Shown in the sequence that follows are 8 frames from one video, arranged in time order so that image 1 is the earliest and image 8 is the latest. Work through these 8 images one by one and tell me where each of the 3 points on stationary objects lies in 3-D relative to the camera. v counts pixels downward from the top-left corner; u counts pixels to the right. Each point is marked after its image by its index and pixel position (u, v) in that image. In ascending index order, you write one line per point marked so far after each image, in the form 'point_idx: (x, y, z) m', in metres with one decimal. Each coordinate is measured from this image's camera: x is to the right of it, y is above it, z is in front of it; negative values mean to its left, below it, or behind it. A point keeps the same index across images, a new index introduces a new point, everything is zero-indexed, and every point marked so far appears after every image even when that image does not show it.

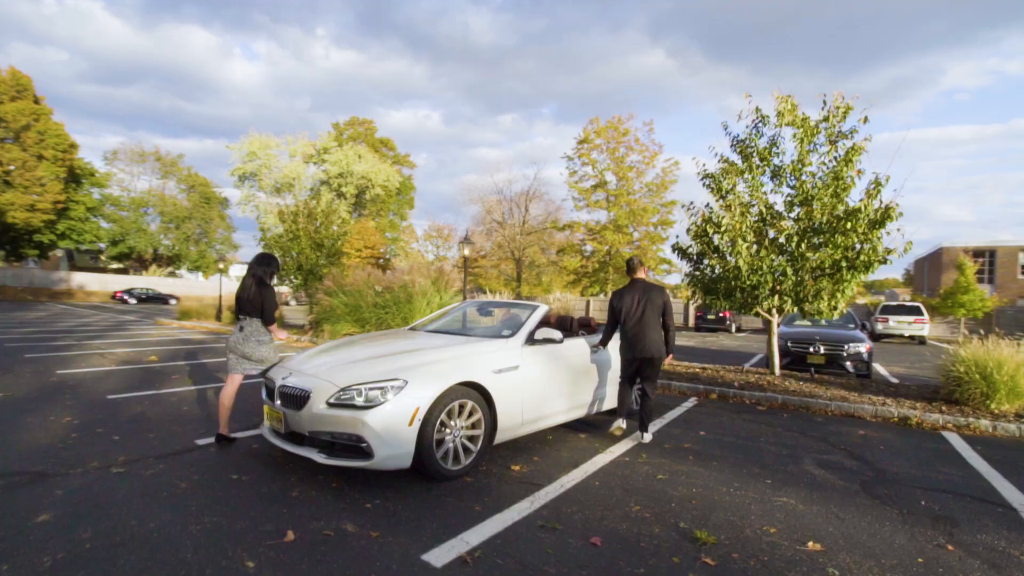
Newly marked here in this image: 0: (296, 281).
0: (-8.9, +0.3, +19.2) m
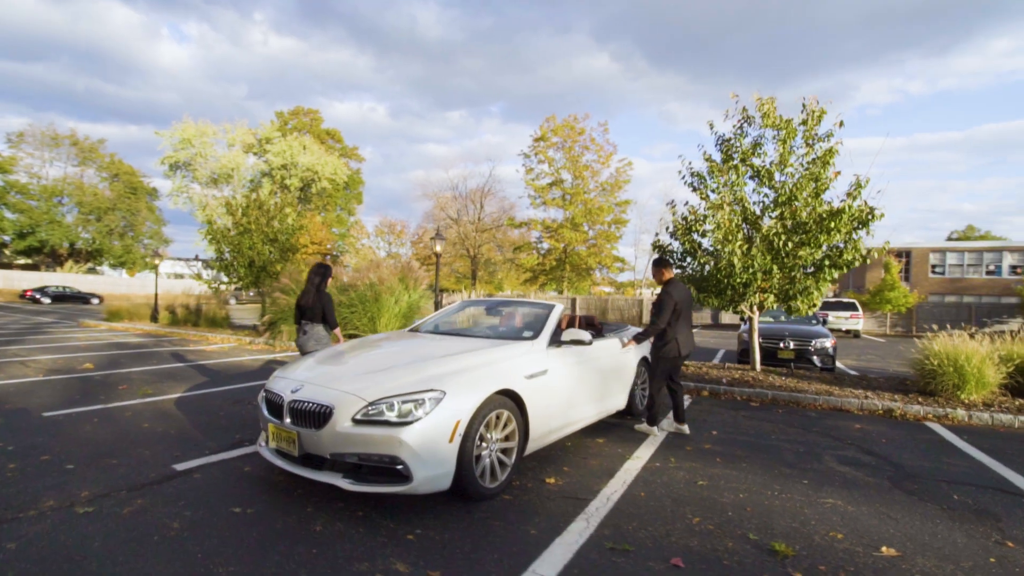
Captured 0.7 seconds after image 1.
0: (-10.1, +0.3, +17.7) m
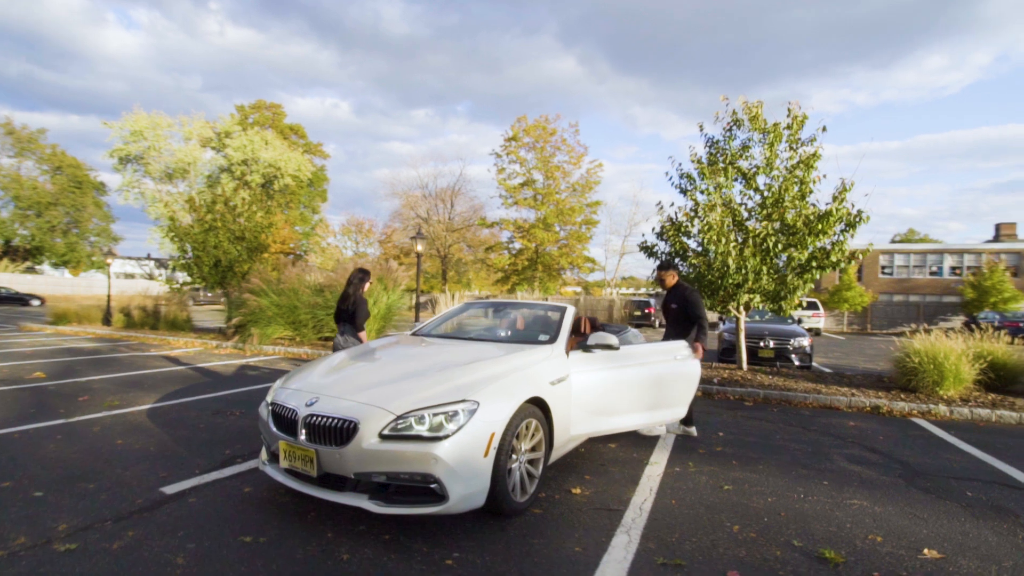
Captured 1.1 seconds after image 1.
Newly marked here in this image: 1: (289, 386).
0: (-10.9, +0.3, +16.7) m
1: (-1.8, -0.8, +3.7) m
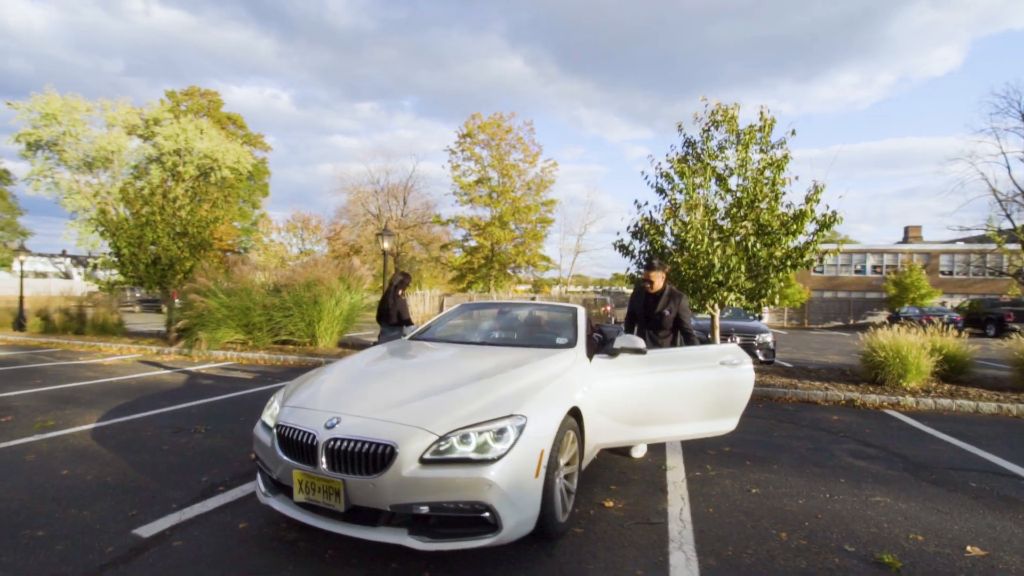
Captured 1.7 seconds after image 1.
0: (-11.9, +0.3, +15.2) m
1: (-1.5, -0.8, +3.2) m
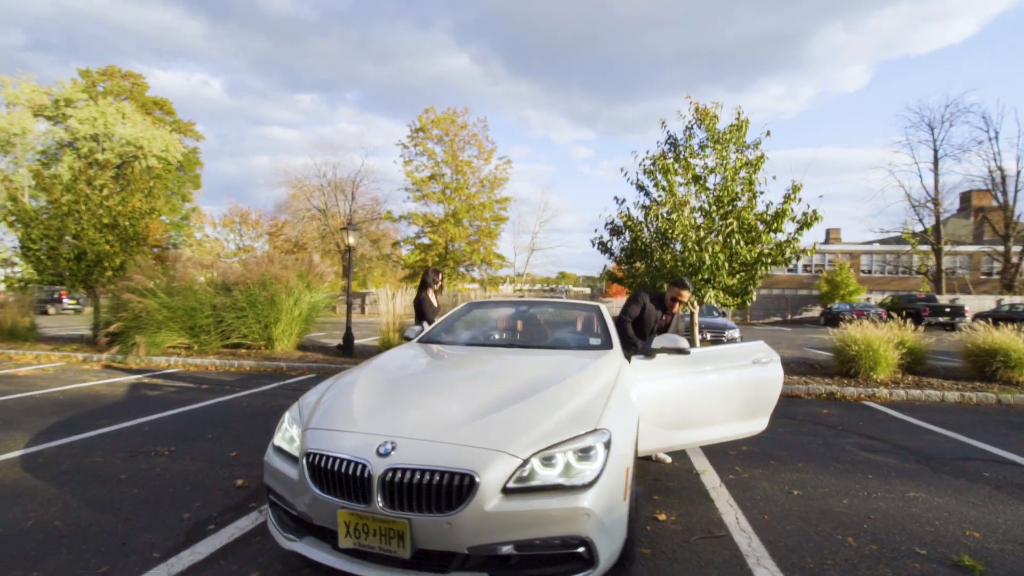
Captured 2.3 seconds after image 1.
0: (-12.8, +0.3, +13.4) m
1: (-1.0, -0.8, +2.6) m
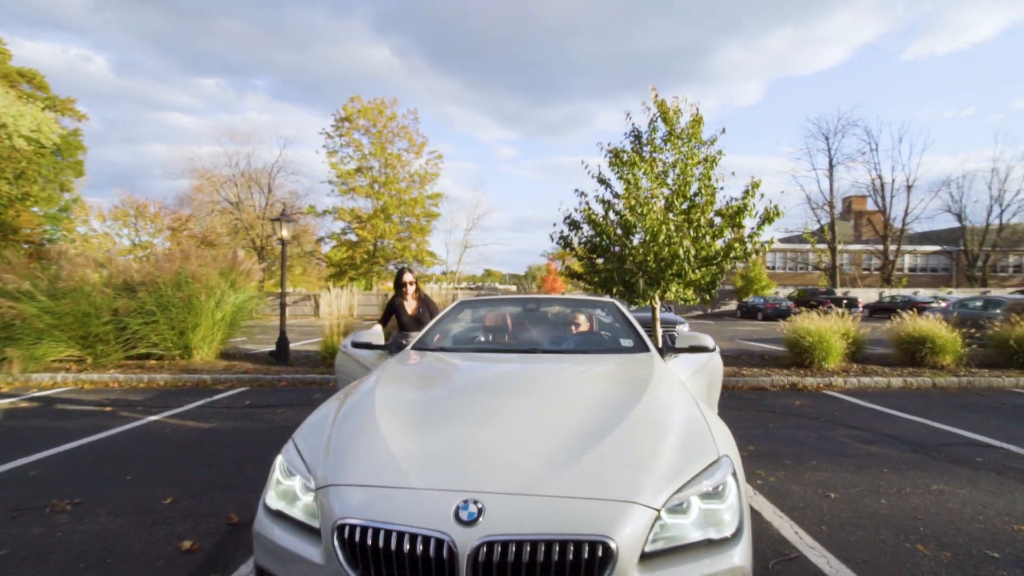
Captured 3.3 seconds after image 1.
0: (-13.9, +0.3, +10.6) m
1: (-0.6, -0.7, +1.8) m
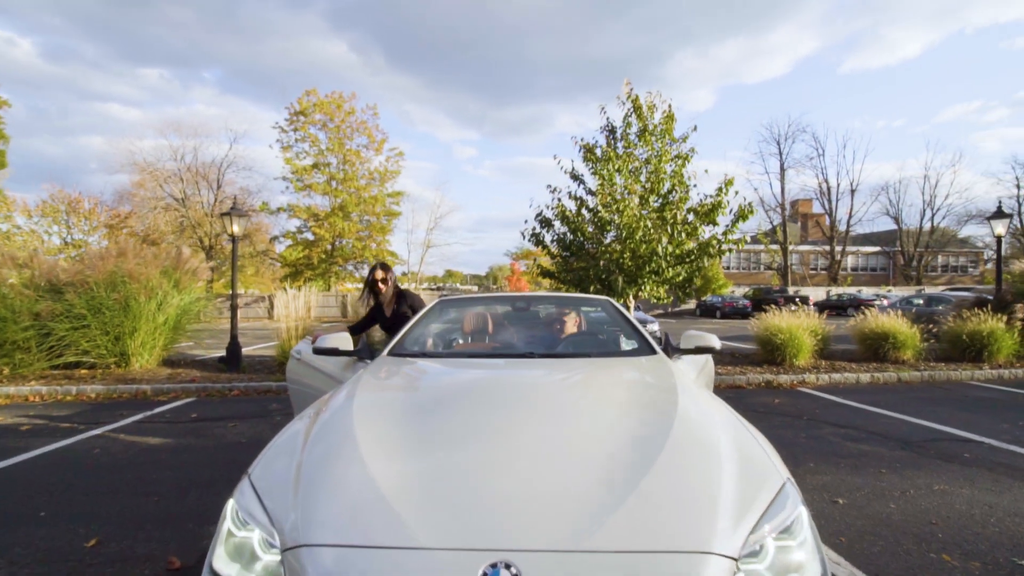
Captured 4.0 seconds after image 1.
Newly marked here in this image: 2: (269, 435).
0: (-14.5, +0.2, +9.1) m
1: (-0.5, -0.7, +1.4) m
2: (-2.9, -1.8, +5.6) m
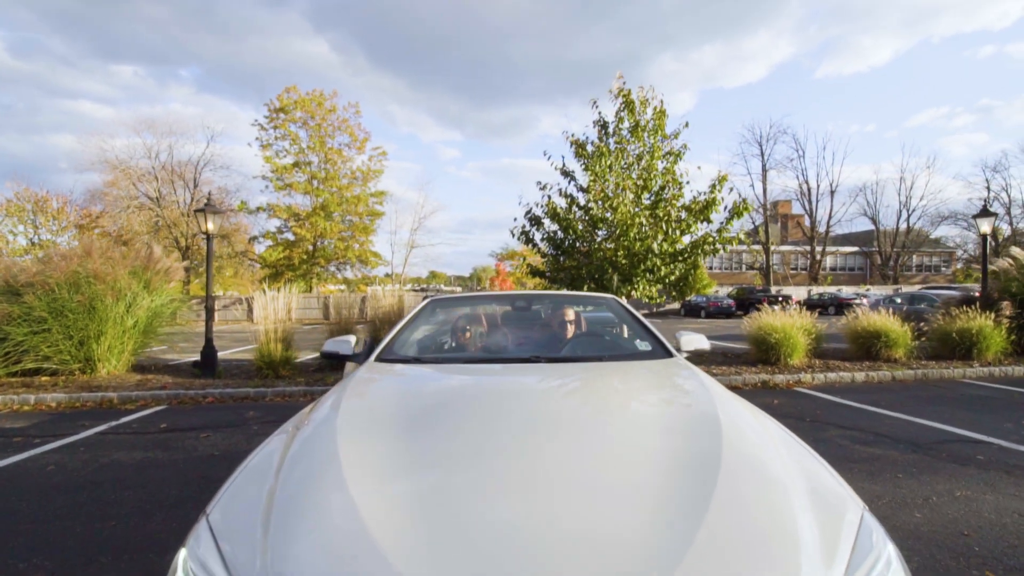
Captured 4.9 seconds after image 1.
0: (-14.6, +0.2, +8.3) m
1: (-0.4, -0.7, +1.0) m
2: (-3.0, -1.8, +5.2) m
